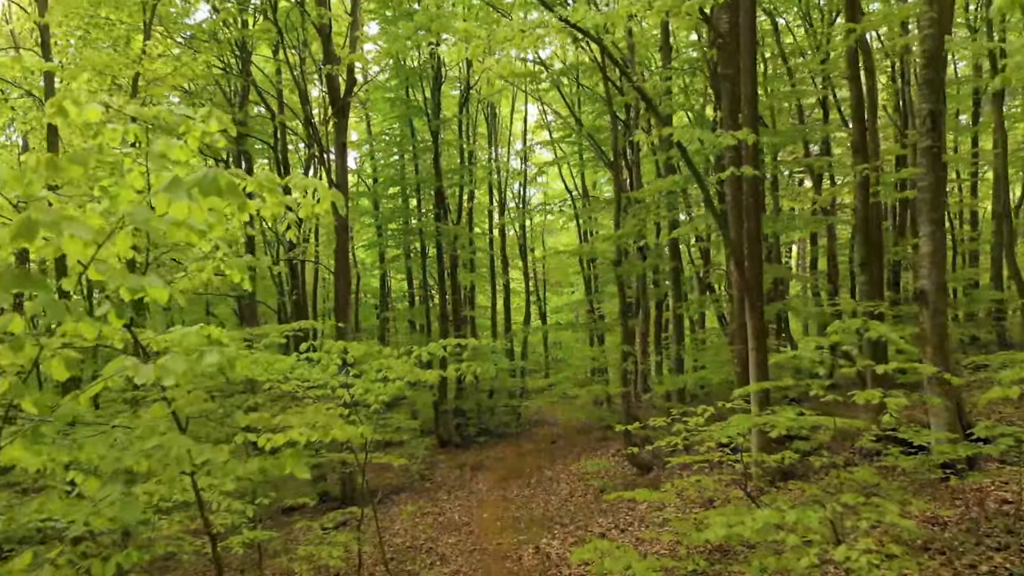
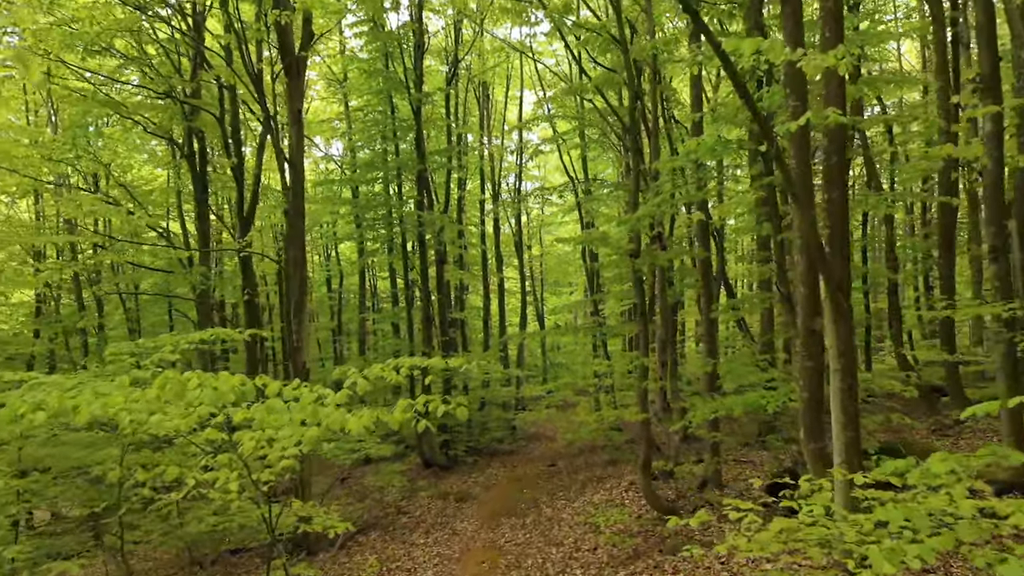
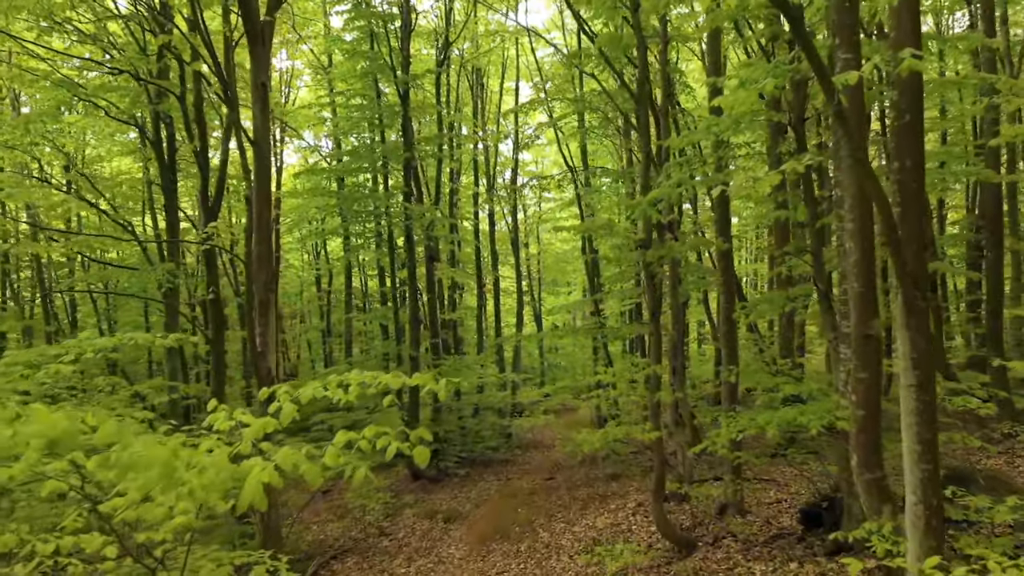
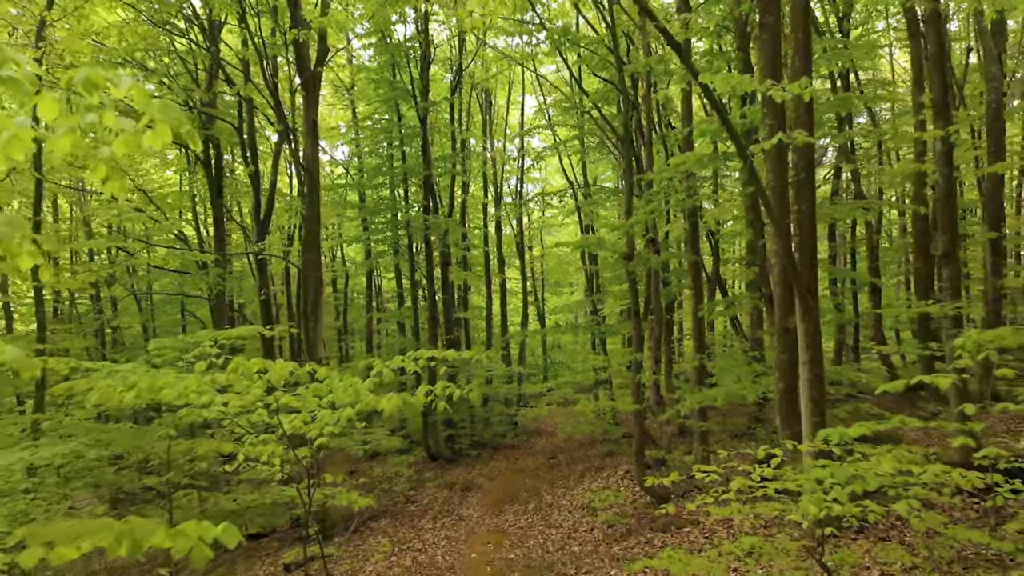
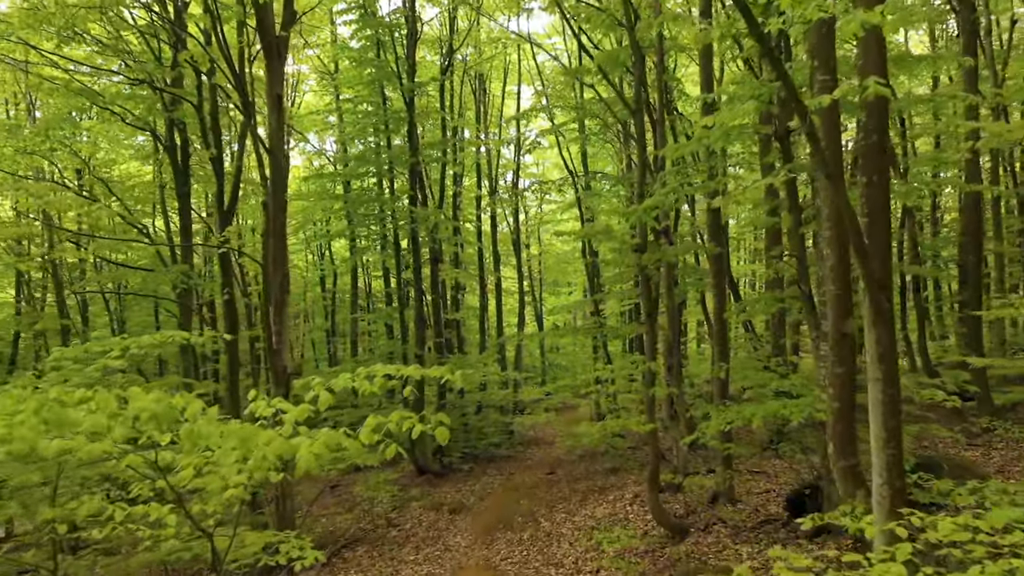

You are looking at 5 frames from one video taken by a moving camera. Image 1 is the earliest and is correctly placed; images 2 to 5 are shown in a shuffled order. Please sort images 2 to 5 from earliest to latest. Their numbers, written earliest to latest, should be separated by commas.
4, 2, 5, 3
